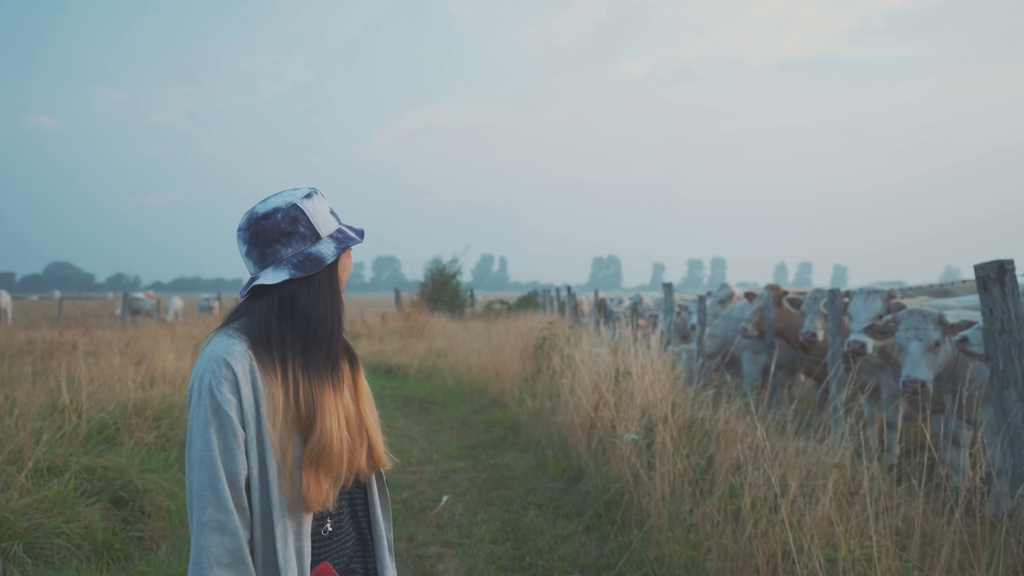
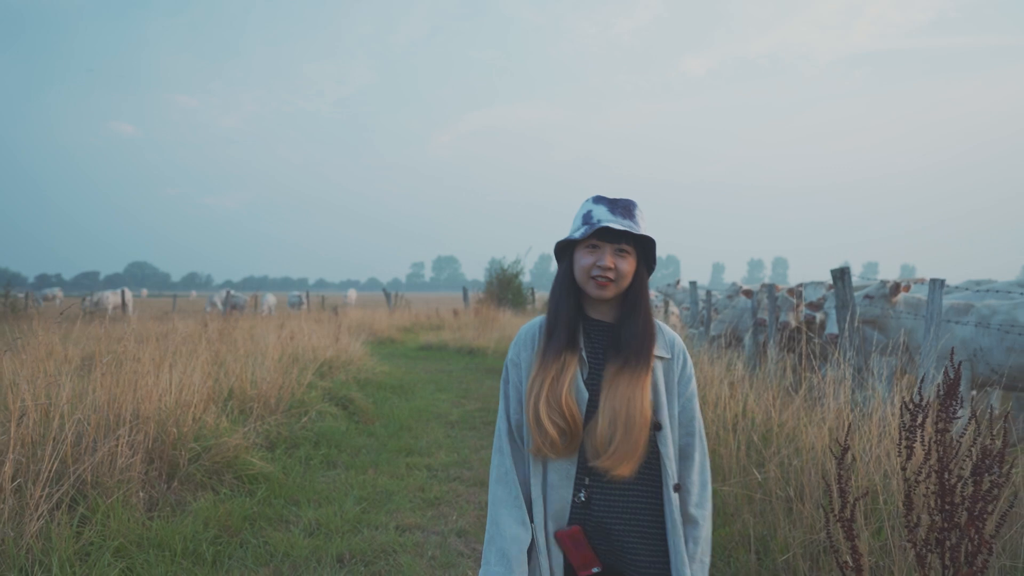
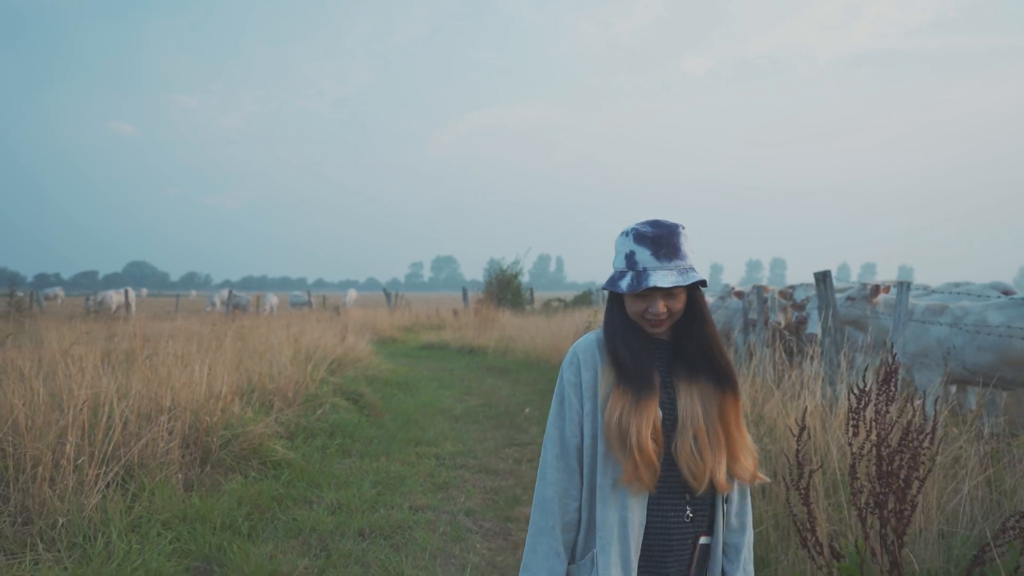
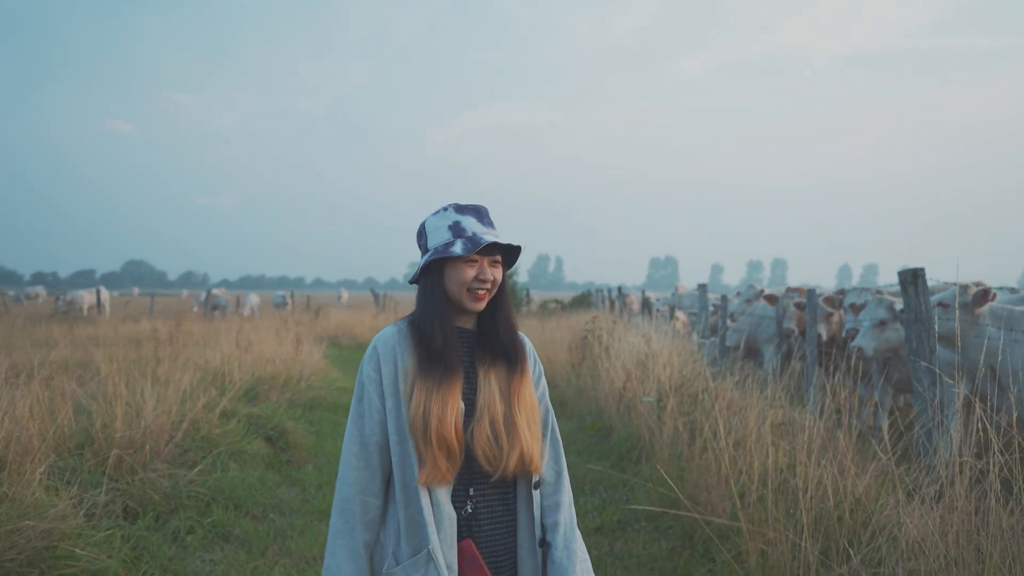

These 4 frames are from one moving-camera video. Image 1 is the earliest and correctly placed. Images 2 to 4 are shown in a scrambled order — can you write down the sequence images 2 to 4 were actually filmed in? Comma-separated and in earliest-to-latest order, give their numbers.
4, 2, 3
